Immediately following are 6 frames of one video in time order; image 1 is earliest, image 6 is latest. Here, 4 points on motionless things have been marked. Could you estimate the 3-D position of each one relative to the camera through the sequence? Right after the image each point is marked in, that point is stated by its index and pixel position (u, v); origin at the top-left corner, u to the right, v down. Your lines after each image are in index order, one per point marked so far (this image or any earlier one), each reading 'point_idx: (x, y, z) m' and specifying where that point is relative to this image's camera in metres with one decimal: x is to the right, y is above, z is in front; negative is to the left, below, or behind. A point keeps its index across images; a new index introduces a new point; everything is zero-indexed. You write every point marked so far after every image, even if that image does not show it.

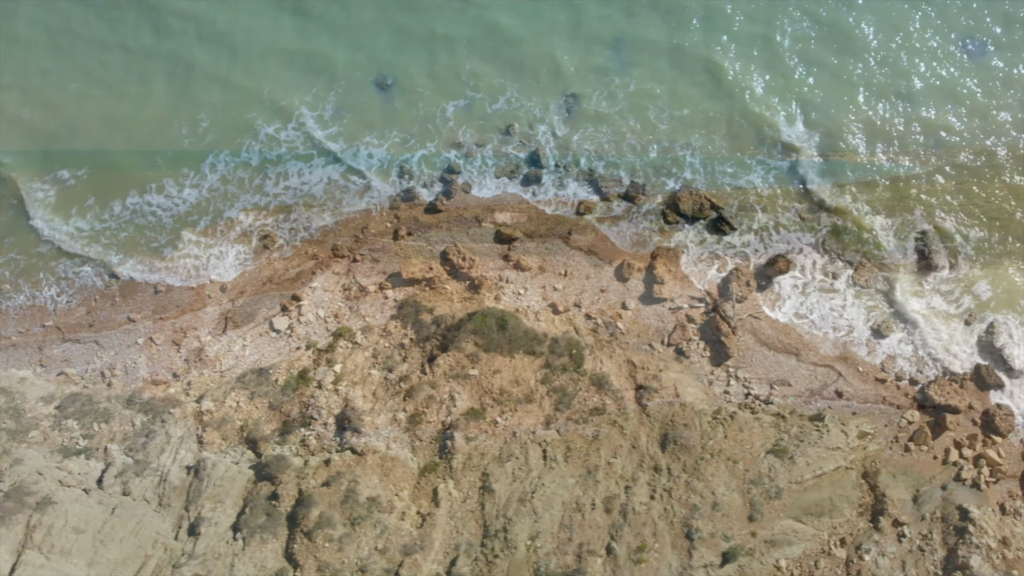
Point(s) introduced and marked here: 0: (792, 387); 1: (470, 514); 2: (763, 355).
0: (+7.7, -2.6, +16.3) m
1: (-1.0, -5.0, +13.4) m
2: (+7.0, -1.8, +16.5) m
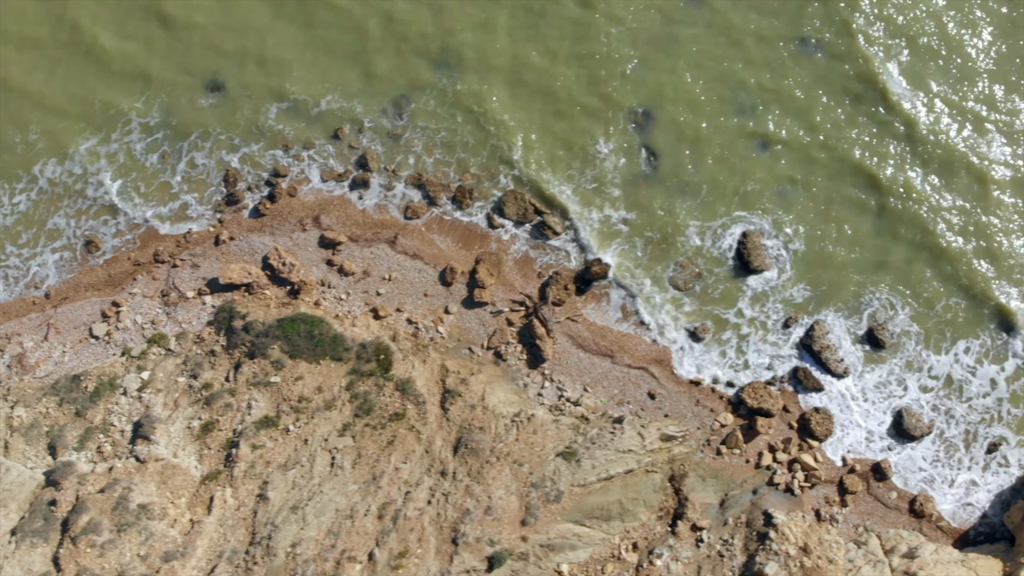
0: (+2.6, -2.7, +16.3) m
1: (-6.1, -5.2, +13.6) m
2: (+2.0, -1.9, +16.5) m
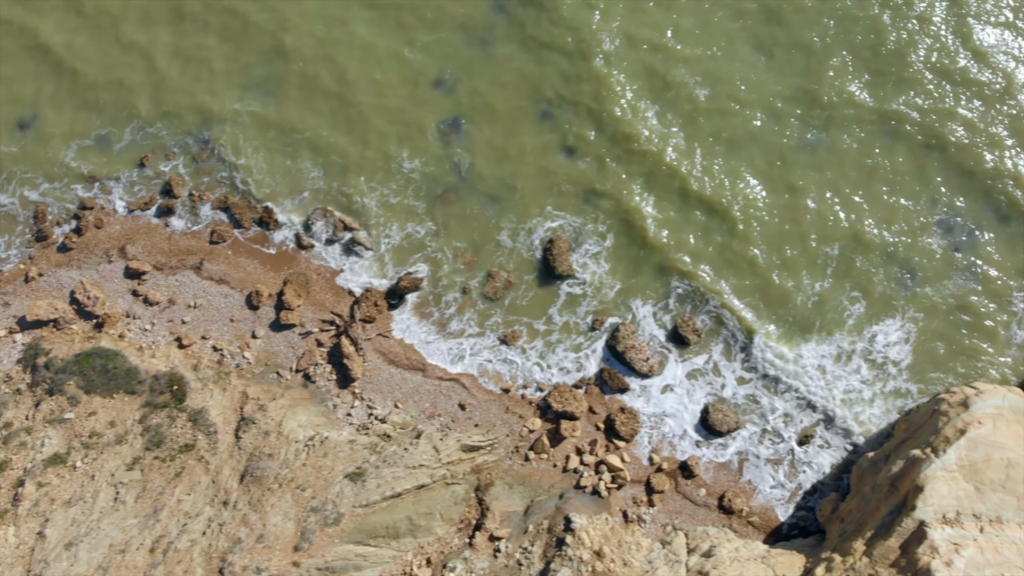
0: (-2.7, -3.1, +16.3) m
1: (-11.3, -6.3, +14.0) m
2: (-3.4, -2.4, +16.5) m
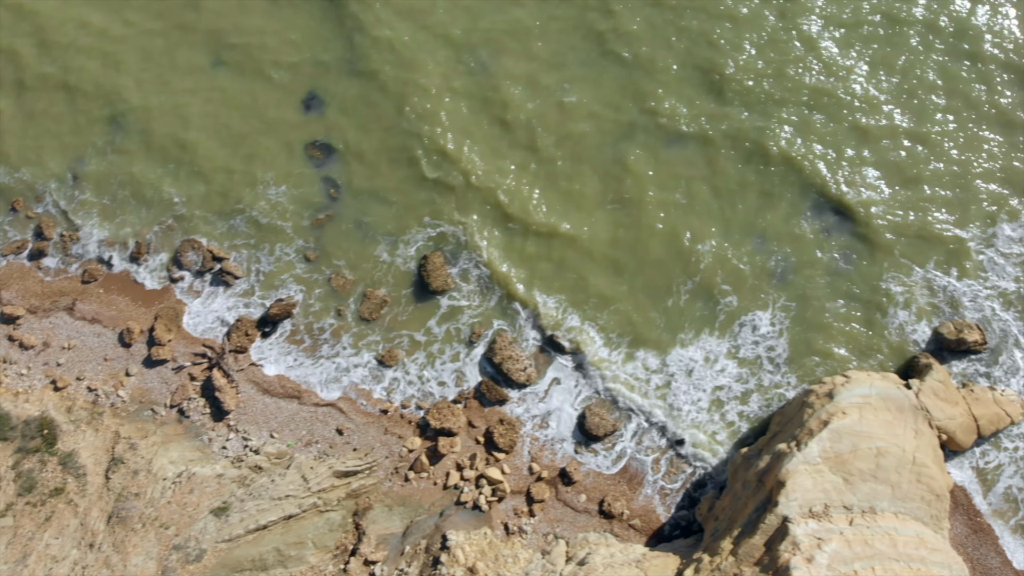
0: (-6.1, -3.9, +16.3) m
1: (-14.5, -7.6, +14.1) m
2: (-6.8, -3.1, +16.5) m
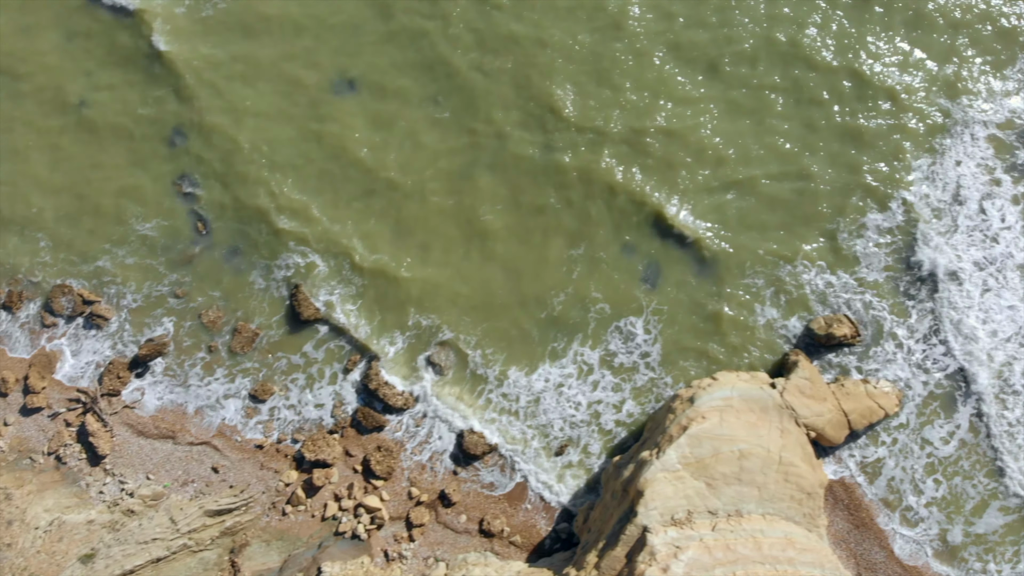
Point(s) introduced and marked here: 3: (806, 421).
0: (-9.4, -4.9, +16.2) m
1: (-17.5, -9.3, +14.1) m
2: (-10.2, -4.3, +16.4) m
3: (+7.3, -3.3, +15.0) m
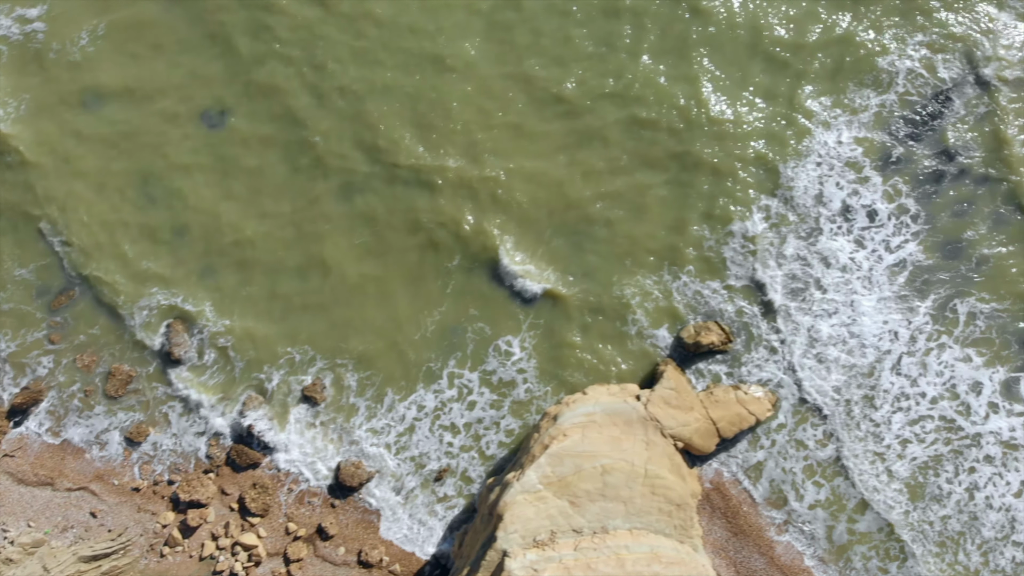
0: (-12.5, -6.2, +16.2) m
1: (-20.4, -11.0, +14.1) m
2: (-13.4, -5.6, +16.4) m
3: (+4.0, -3.5, +15.0) m
